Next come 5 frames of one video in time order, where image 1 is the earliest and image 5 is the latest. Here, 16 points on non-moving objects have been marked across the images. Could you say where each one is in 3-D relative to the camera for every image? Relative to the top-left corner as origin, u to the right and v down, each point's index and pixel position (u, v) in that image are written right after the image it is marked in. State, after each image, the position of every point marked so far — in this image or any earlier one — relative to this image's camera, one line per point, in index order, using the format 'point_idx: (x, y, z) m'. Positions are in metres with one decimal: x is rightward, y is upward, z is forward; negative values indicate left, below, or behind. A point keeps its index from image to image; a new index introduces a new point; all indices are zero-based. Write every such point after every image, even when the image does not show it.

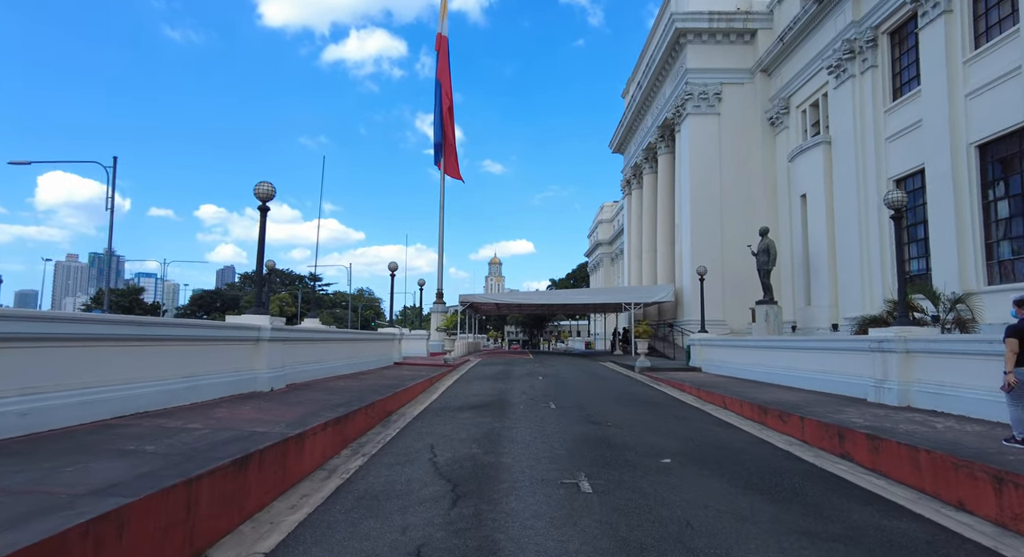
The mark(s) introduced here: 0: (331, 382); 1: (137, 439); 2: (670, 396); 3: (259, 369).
0: (-4.3, -2.4, +12.4) m
1: (-3.7, -1.6, +5.2) m
2: (+4.0, -3.0, +13.3) m
3: (-4.9, -1.7, +10.2) m
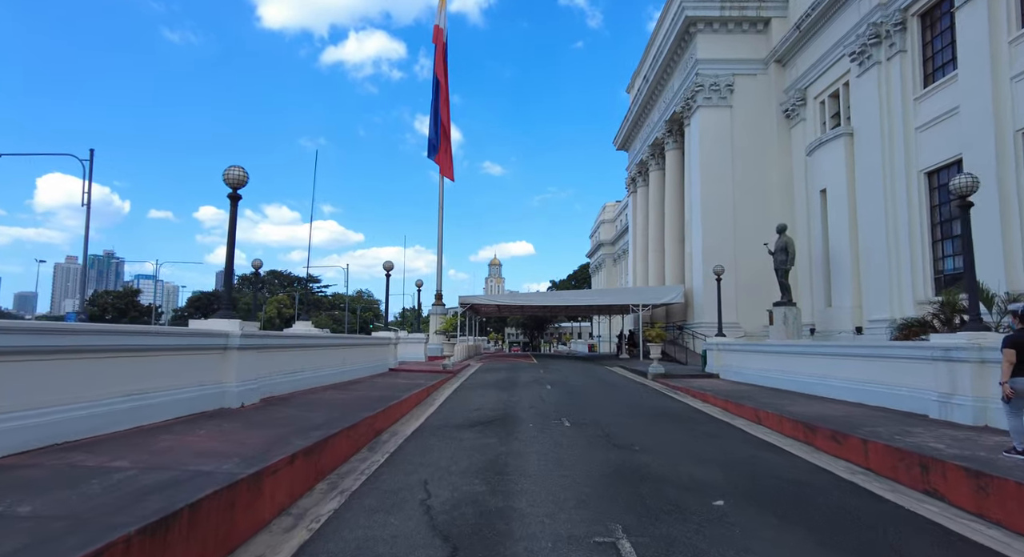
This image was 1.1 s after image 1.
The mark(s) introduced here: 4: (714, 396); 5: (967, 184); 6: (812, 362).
0: (-4.1, -2.4, +11.0) m
1: (-3.6, -1.5, +3.8) m
2: (+4.1, -3.0, +11.9) m
3: (-4.7, -1.7, +8.8) m
4: (+5.1, -3.0, +13.3) m
5: (+7.7, +1.6, +9.0) m
6: (+7.8, -2.2, +13.6) m
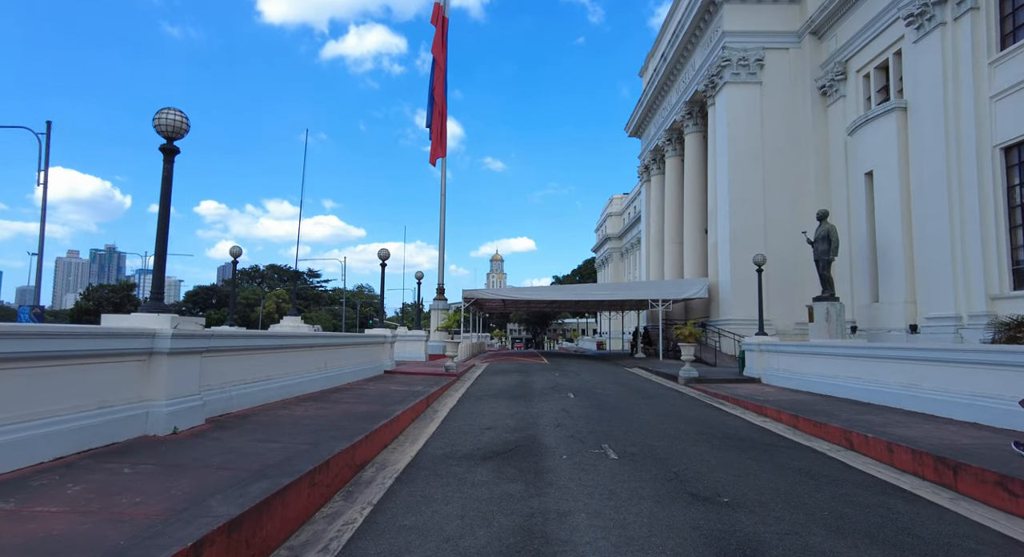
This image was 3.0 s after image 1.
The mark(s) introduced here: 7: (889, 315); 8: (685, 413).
0: (-3.8, -2.2, +8.6) m
1: (-3.2, -1.3, +1.5) m
2: (+4.5, -2.7, +9.6) m
3: (-4.4, -1.5, +6.4) m
4: (+5.5, -2.7, +11.0) m
5: (+8.1, +1.8, +6.6) m
6: (+8.1, -1.9, +11.3) m
7: (+14.1, -1.4, +19.8) m
8: (+3.4, -2.7, +10.5) m
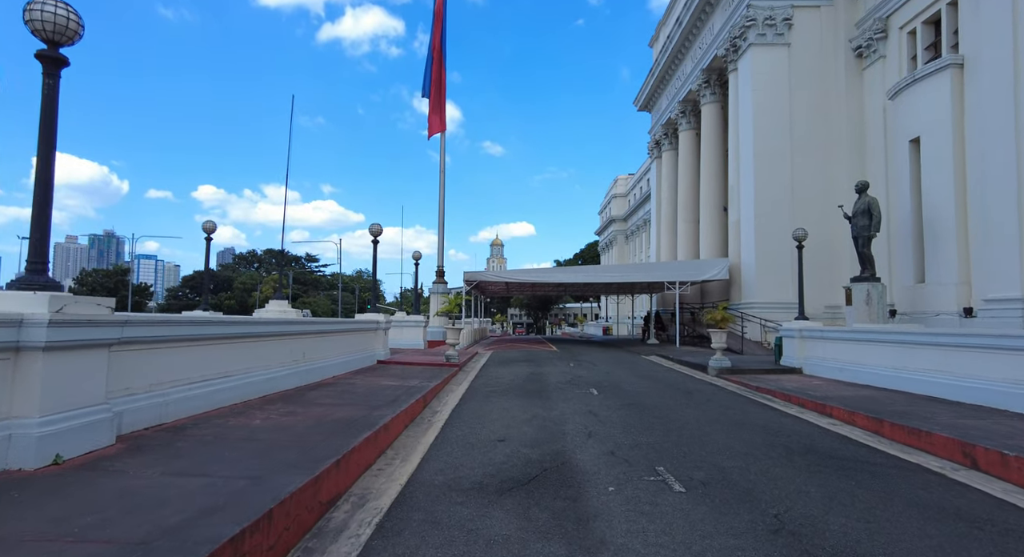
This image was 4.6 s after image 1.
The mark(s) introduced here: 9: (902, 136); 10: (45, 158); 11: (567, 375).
0: (-3.5, -1.8, +6.7) m
1: (-2.9, -1.2, -0.5) m
2: (+4.8, -2.3, +7.7) m
3: (-4.1, -1.1, +4.5) m
4: (+5.7, -2.3, +9.1) m
5: (+8.4, +2.2, +4.5) m
6: (+8.4, -1.4, +9.3) m
7: (+14.4, -0.7, +17.8) m
8: (+3.7, -2.2, +8.6) m
9: (+14.6, +5.3, +19.8) m
10: (-4.3, +1.3, +4.9) m
11: (+1.4, -2.4, +13.2) m
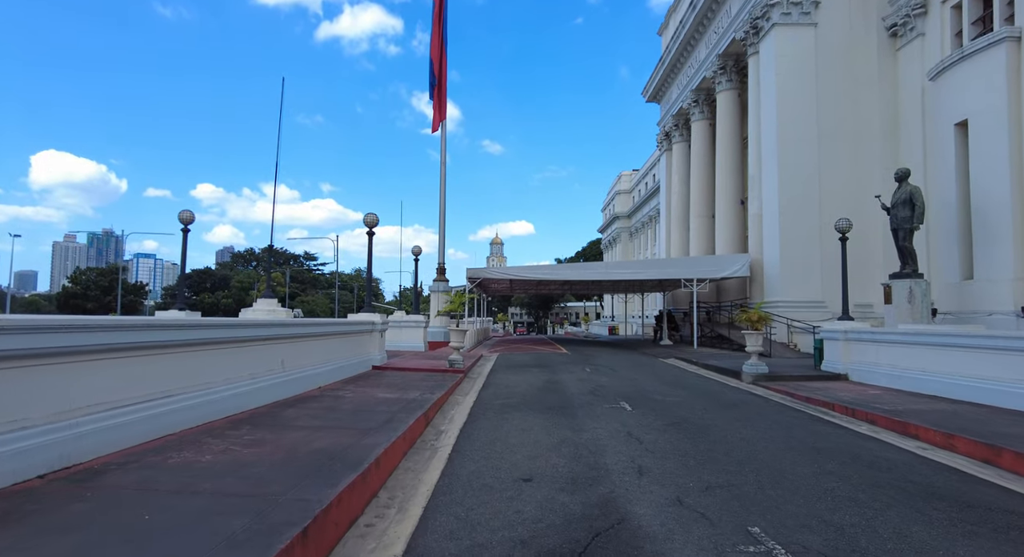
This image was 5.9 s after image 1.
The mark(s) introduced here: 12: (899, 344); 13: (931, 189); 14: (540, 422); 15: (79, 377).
0: (-3.2, -1.7, +5.1) m
1: (-2.6, -1.1, -2.1) m
2: (+5.1, -2.2, +6.1) m
3: (-3.8, -1.1, +2.8) m
4: (+6.0, -2.2, +7.5) m
5: (+8.7, +2.2, +2.9) m
6: (+8.7, -1.3, +7.7) m
7: (+14.7, -0.5, +16.2) m
8: (+4.0, -2.1, +7.0) m
9: (+14.9, +5.5, +18.2) m
10: (-4.0, +1.4, +3.3) m
11: (+1.7, -2.3, +11.6) m
12: (+8.8, -1.5, +12.1) m
13: (+15.1, +3.2, +19.1) m
14: (+0.4, -2.2, +8.0) m
15: (-3.8, -0.9, +4.8) m
